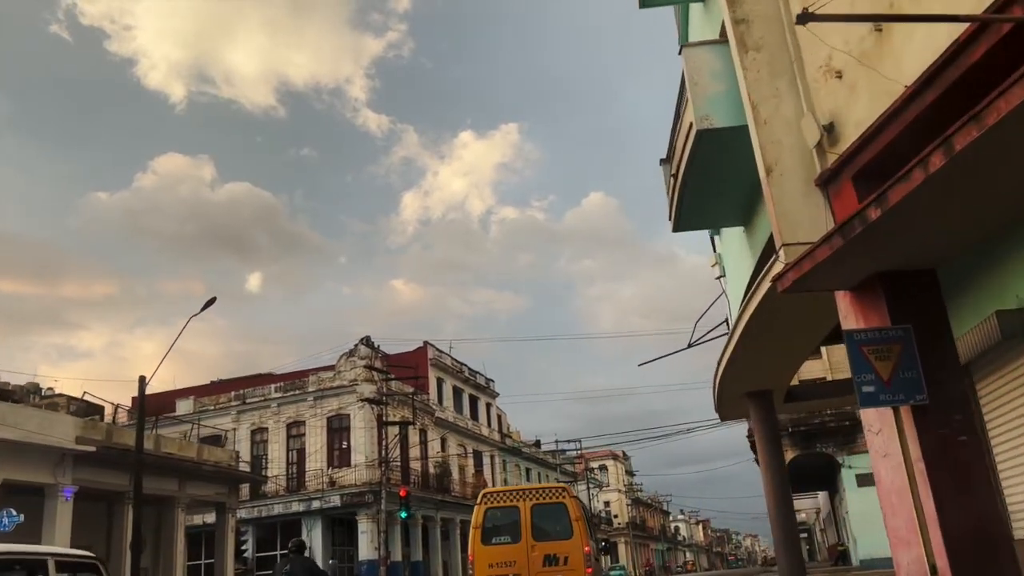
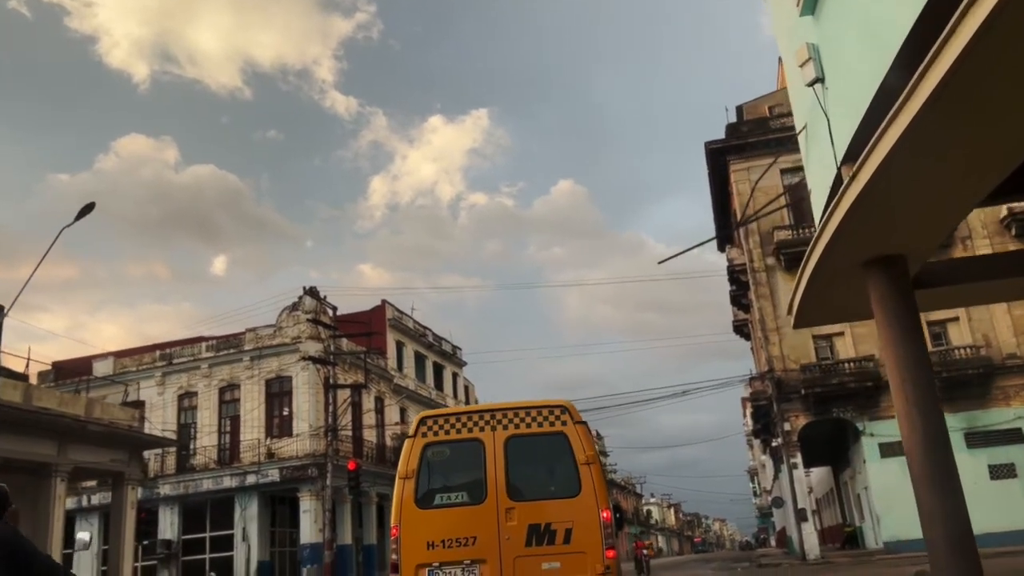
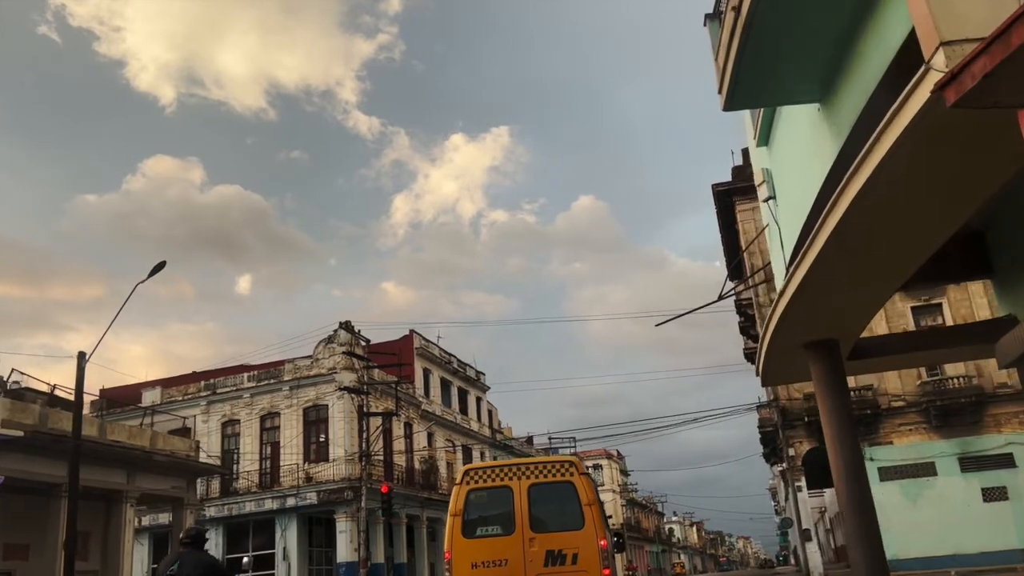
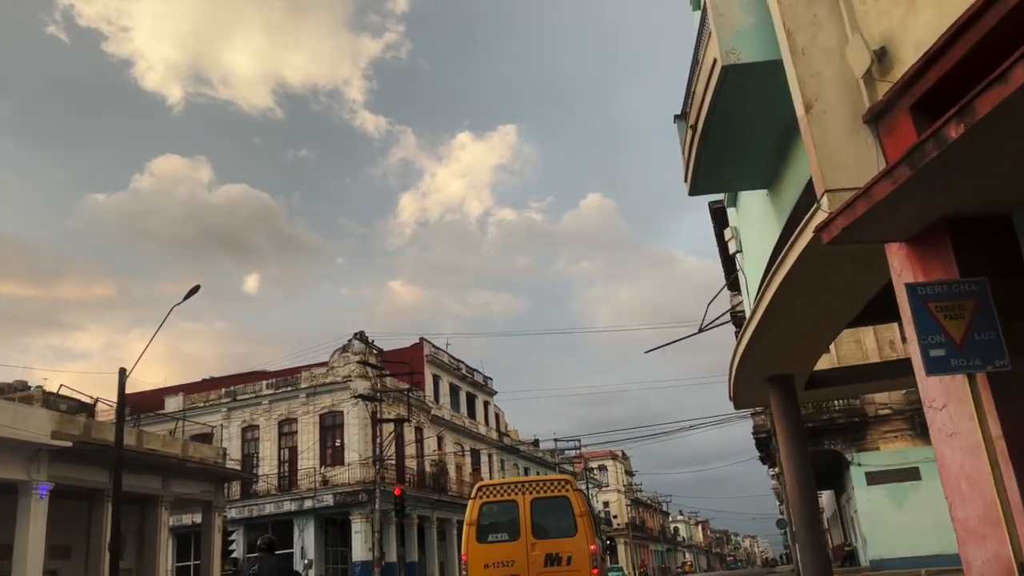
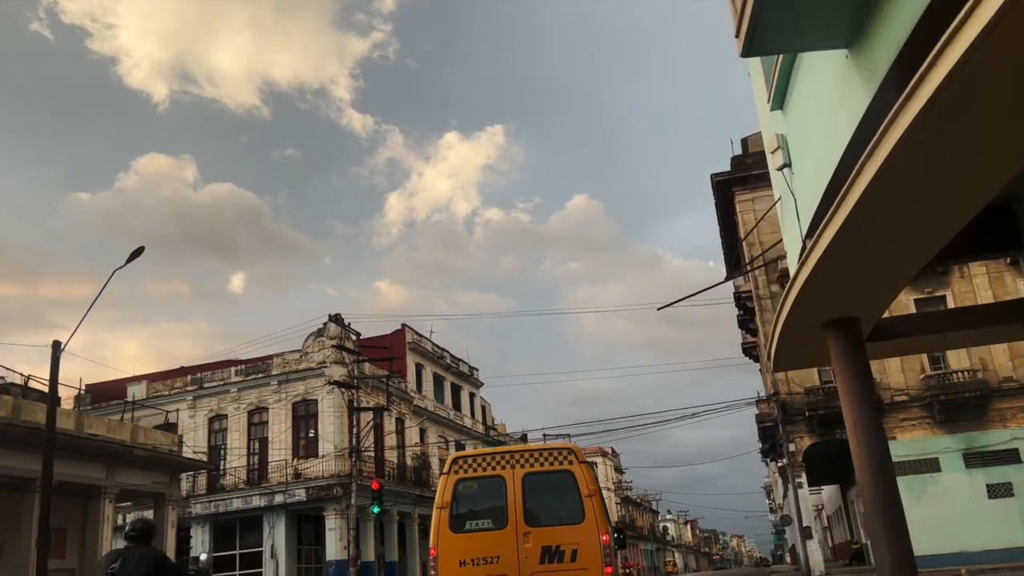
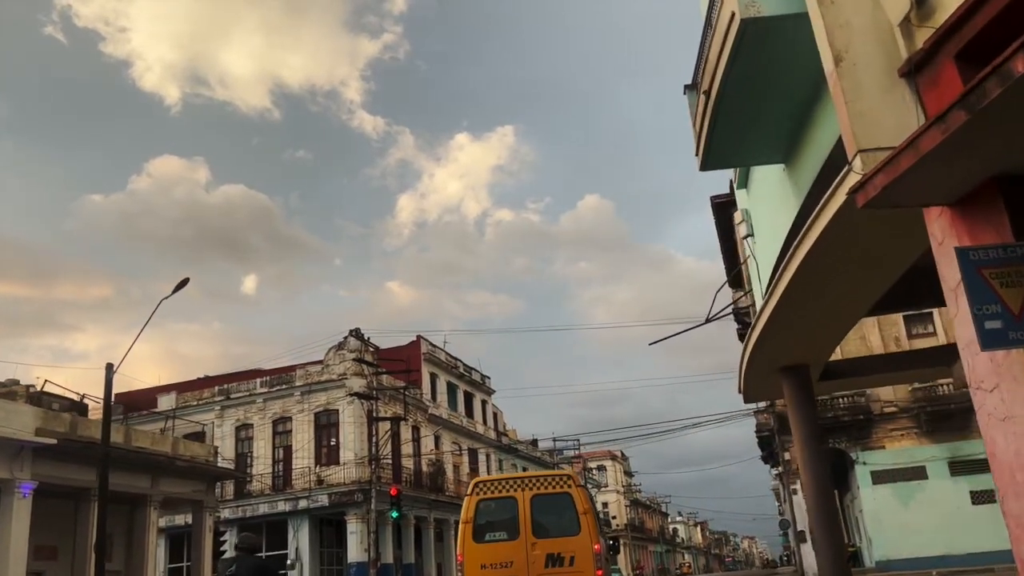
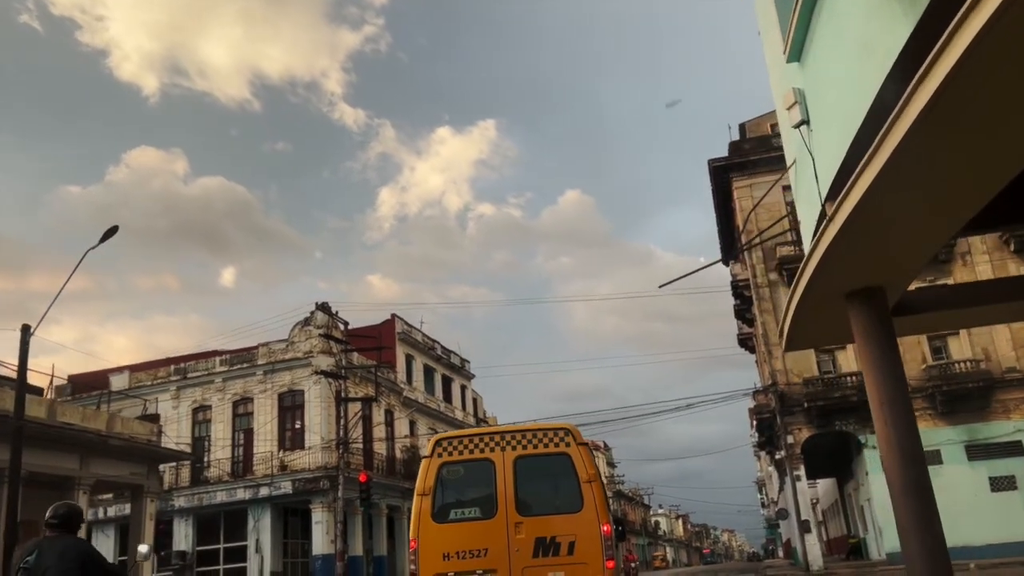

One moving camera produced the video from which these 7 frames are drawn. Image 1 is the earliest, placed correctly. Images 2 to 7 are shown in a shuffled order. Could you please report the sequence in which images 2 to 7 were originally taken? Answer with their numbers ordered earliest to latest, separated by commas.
4, 6, 3, 5, 7, 2
